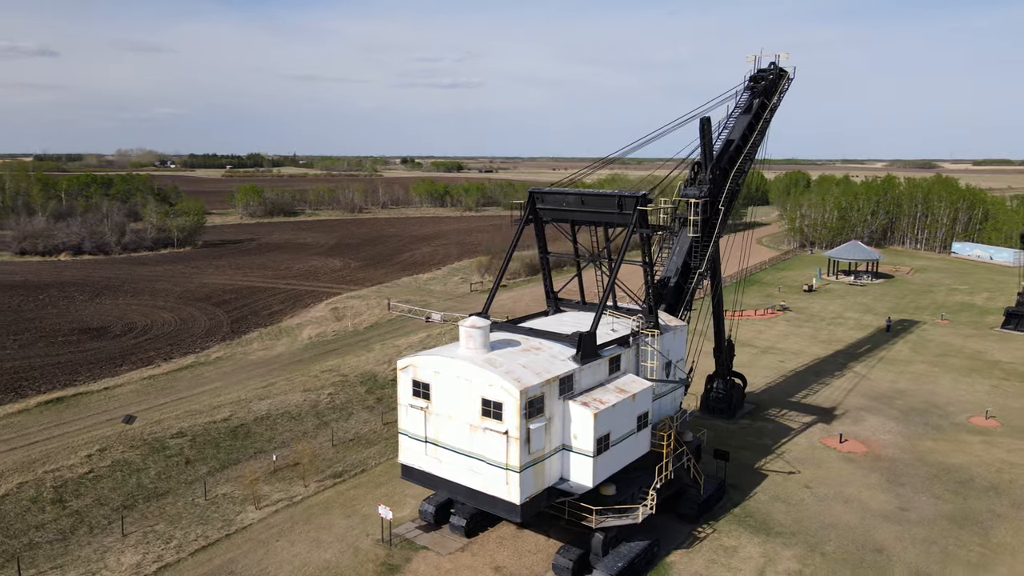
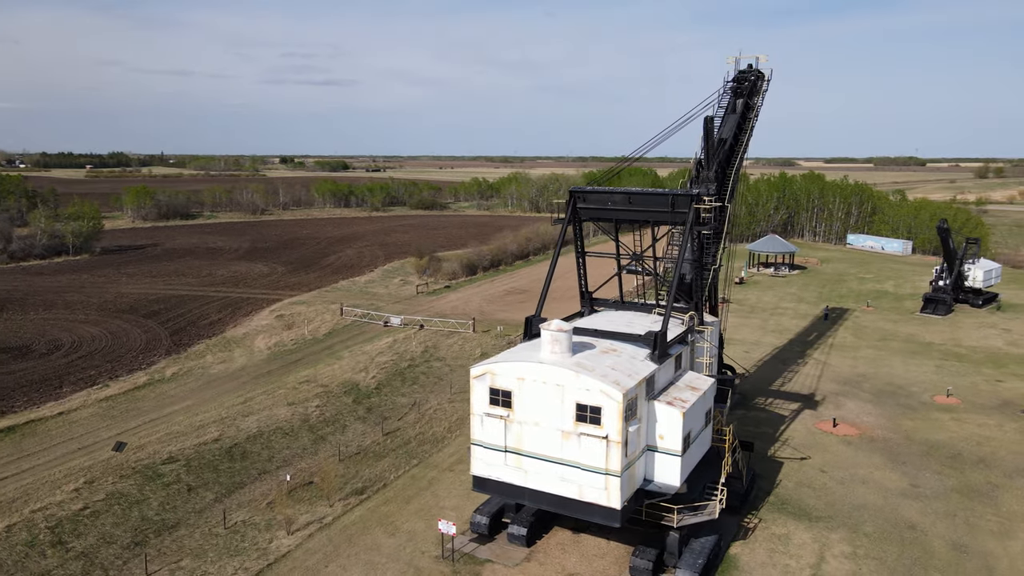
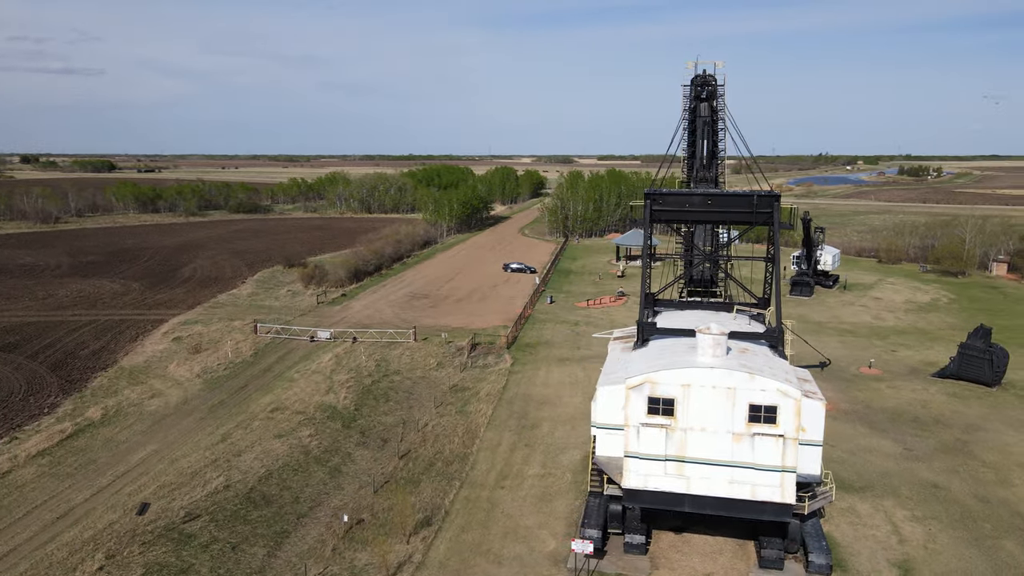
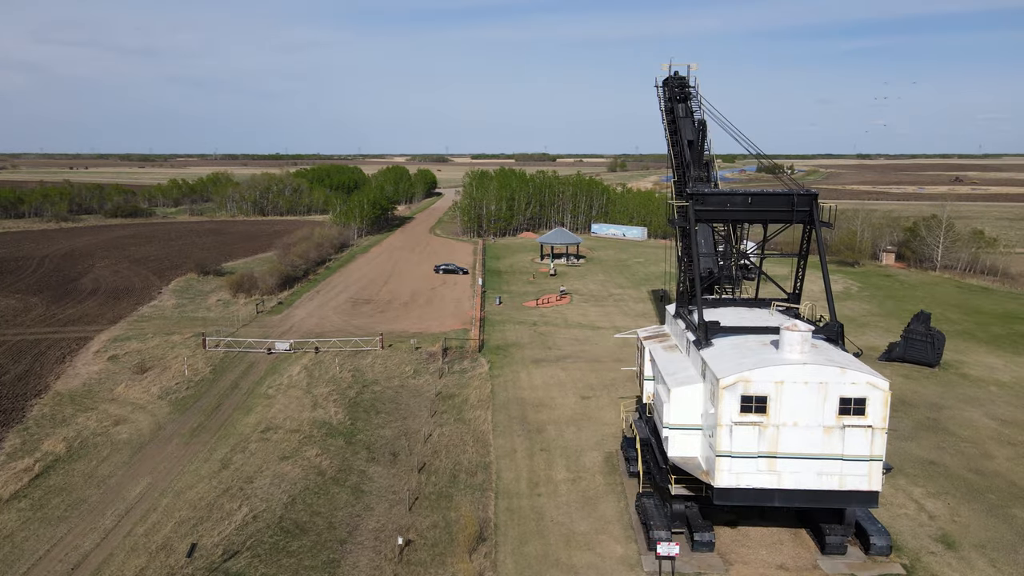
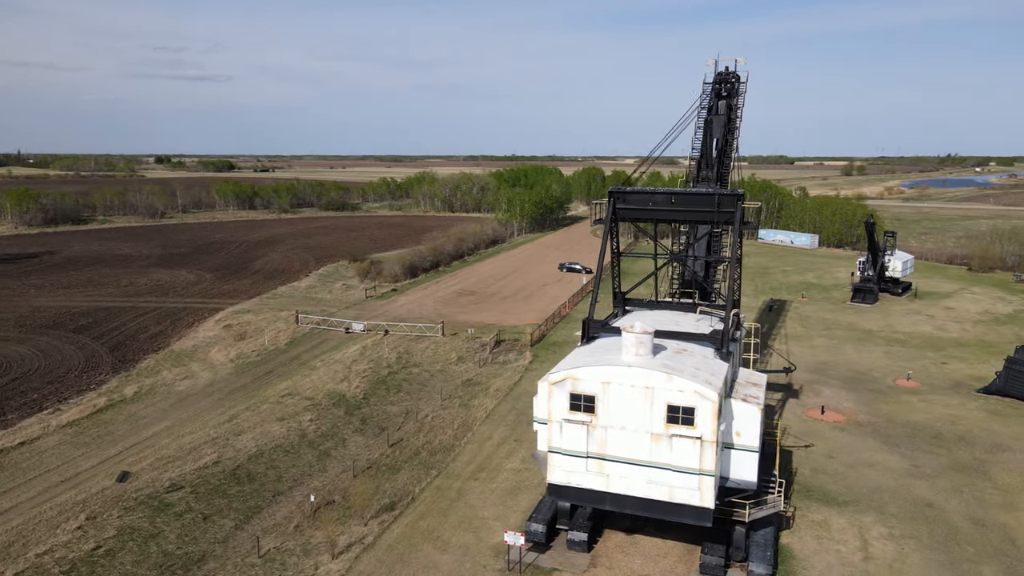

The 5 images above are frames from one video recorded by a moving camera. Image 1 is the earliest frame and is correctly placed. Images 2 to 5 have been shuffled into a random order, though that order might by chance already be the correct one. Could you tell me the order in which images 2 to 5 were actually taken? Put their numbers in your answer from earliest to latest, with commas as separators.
2, 5, 3, 4
